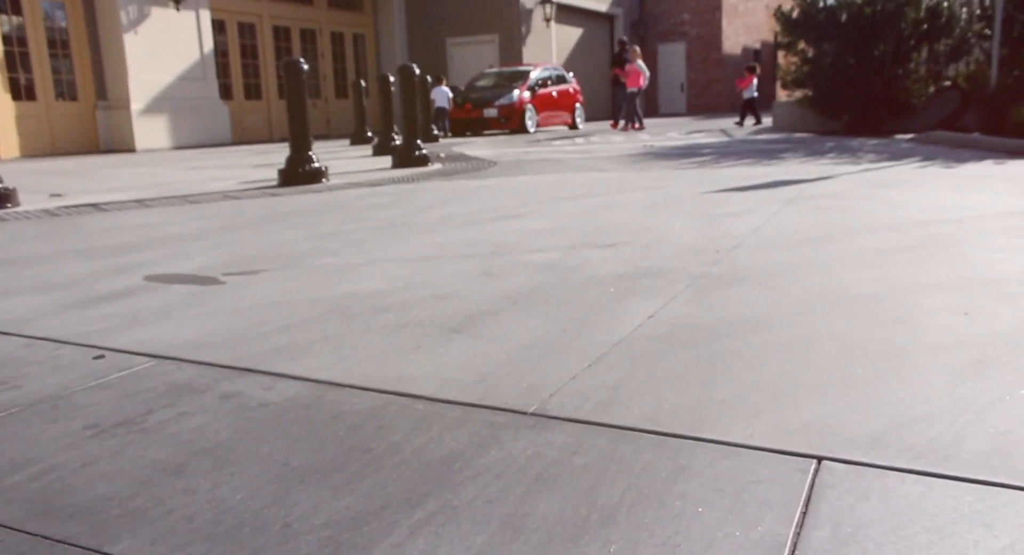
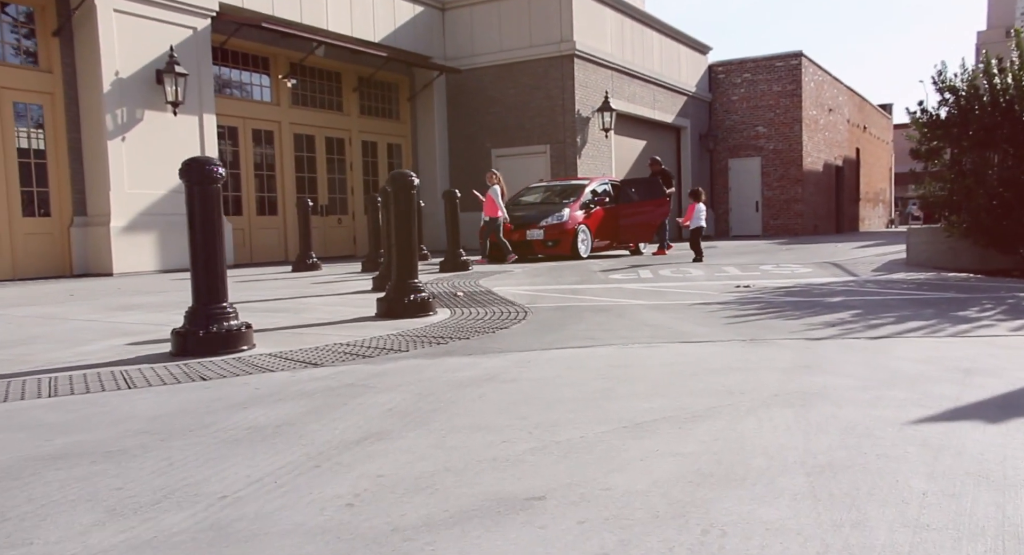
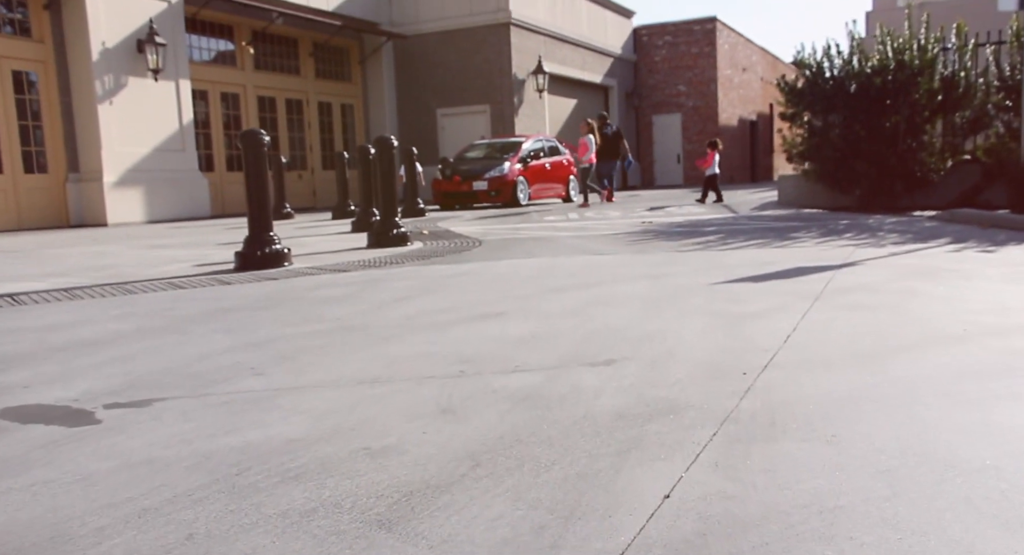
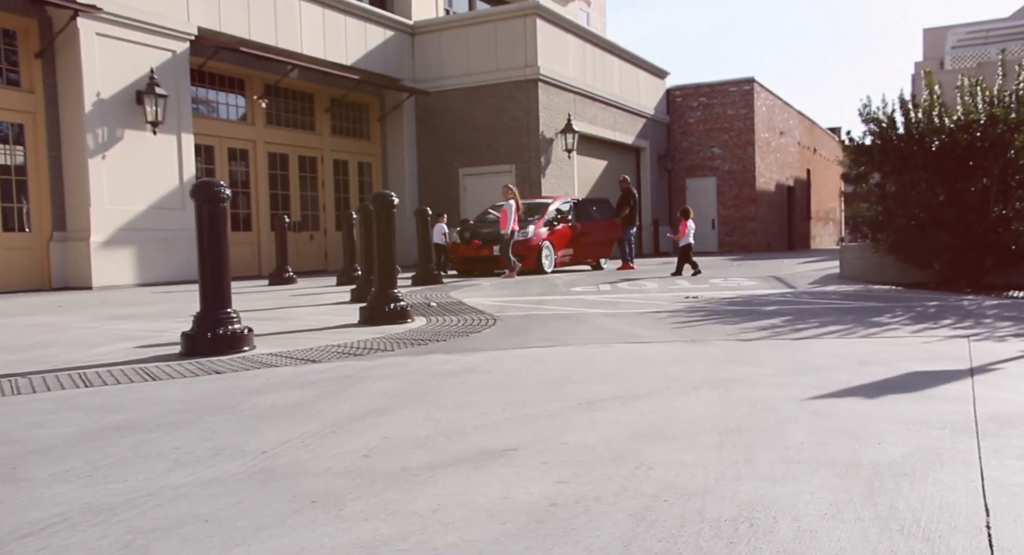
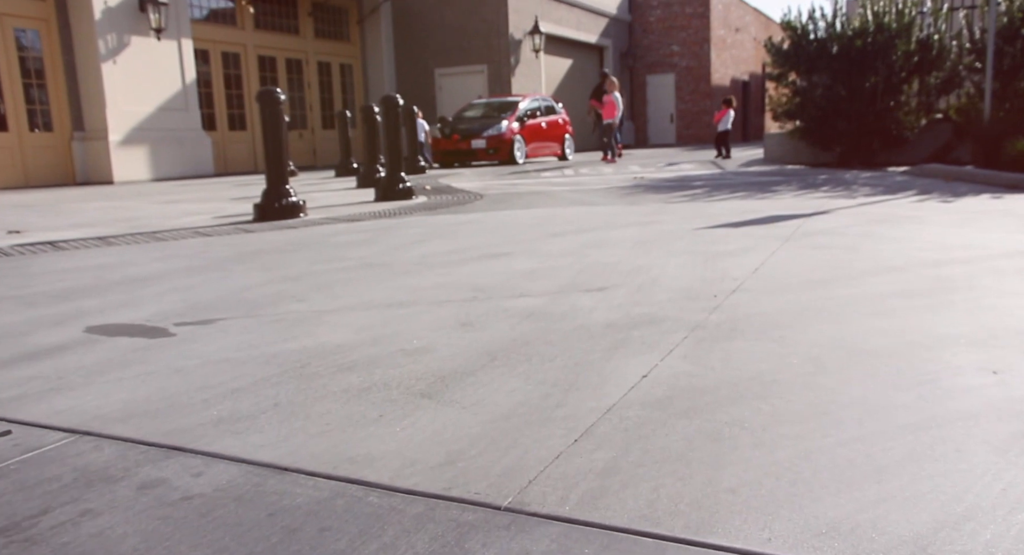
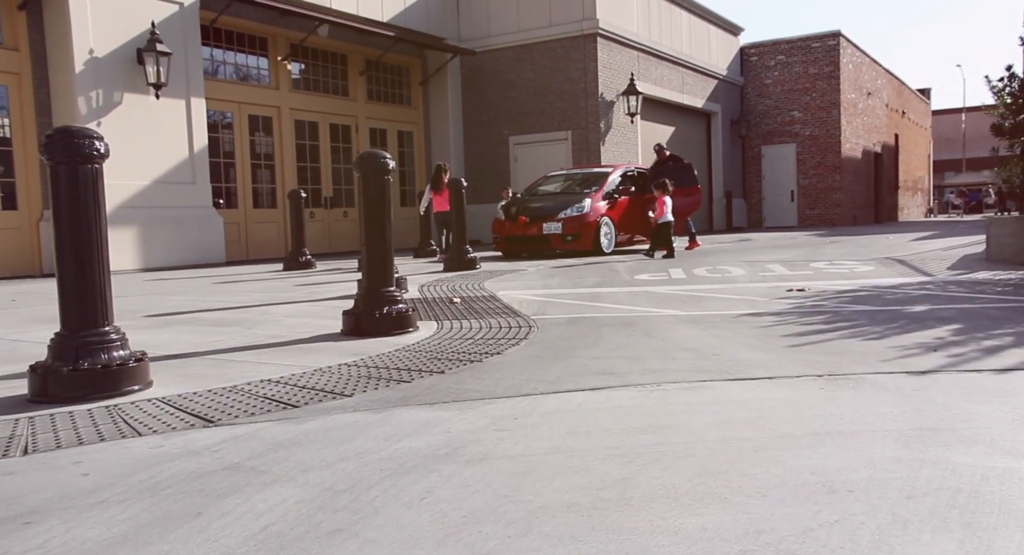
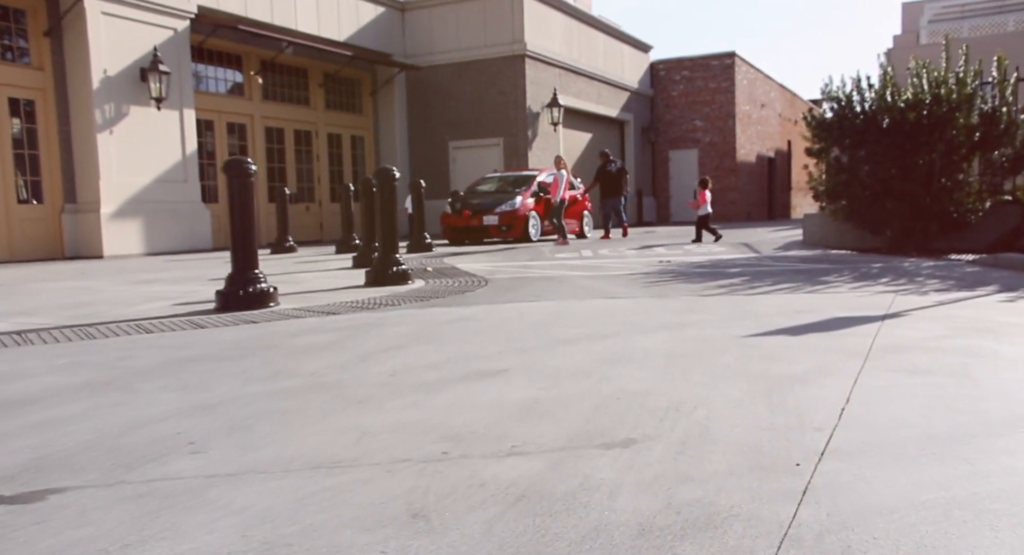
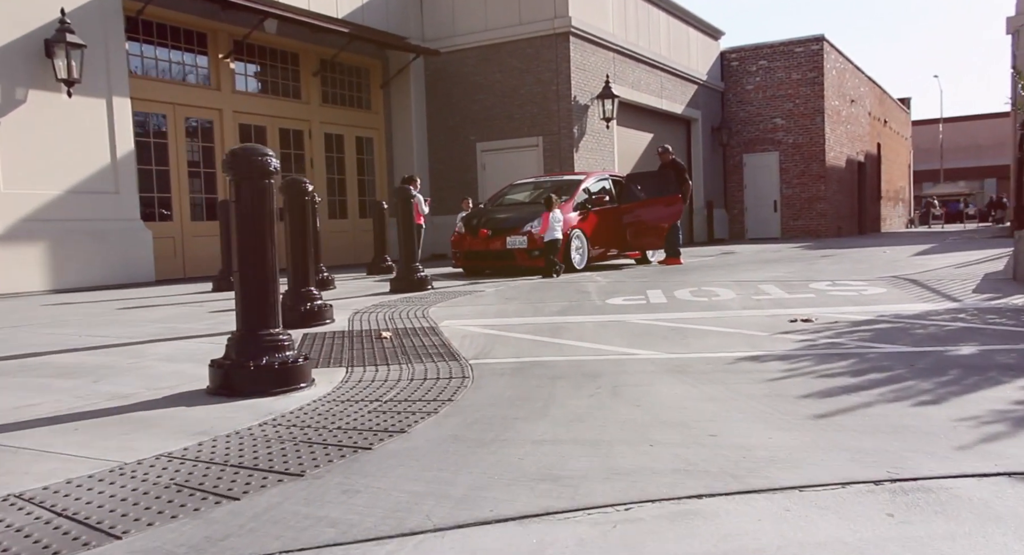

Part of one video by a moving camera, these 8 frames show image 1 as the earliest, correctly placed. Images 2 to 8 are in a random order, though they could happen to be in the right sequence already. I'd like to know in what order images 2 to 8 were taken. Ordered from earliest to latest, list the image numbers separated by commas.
5, 3, 7, 4, 2, 6, 8
